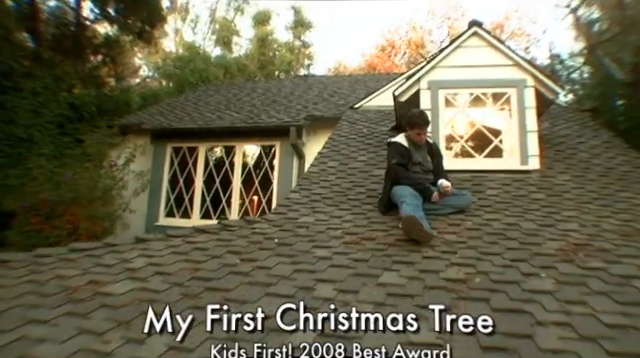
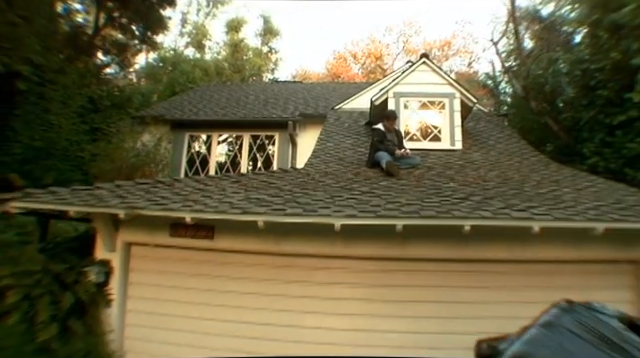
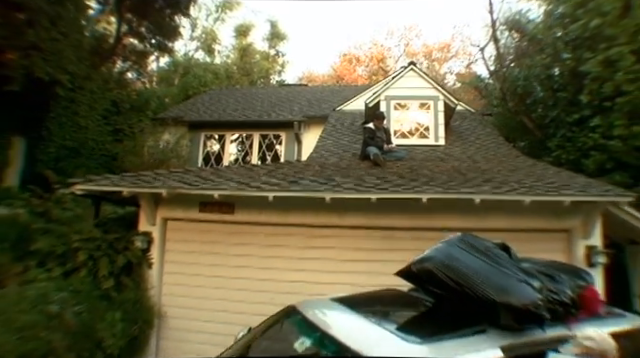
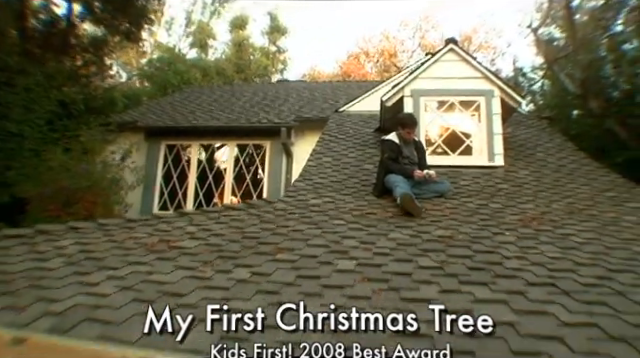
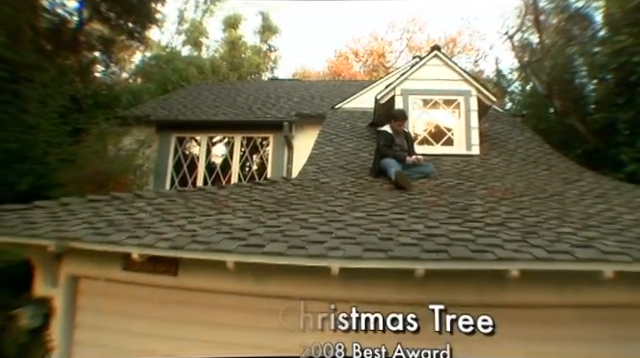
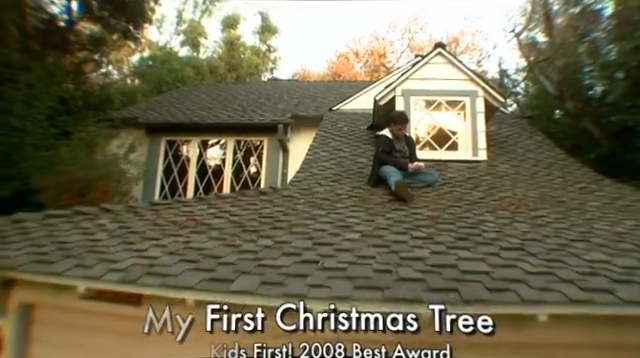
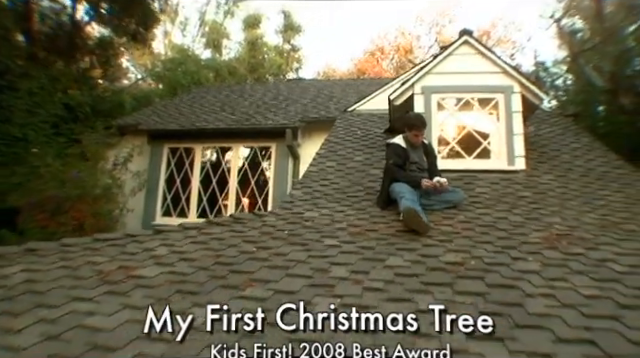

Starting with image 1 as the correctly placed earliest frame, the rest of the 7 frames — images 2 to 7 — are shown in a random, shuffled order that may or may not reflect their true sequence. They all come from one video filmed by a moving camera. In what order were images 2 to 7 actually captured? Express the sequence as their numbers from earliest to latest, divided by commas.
7, 4, 6, 5, 2, 3
